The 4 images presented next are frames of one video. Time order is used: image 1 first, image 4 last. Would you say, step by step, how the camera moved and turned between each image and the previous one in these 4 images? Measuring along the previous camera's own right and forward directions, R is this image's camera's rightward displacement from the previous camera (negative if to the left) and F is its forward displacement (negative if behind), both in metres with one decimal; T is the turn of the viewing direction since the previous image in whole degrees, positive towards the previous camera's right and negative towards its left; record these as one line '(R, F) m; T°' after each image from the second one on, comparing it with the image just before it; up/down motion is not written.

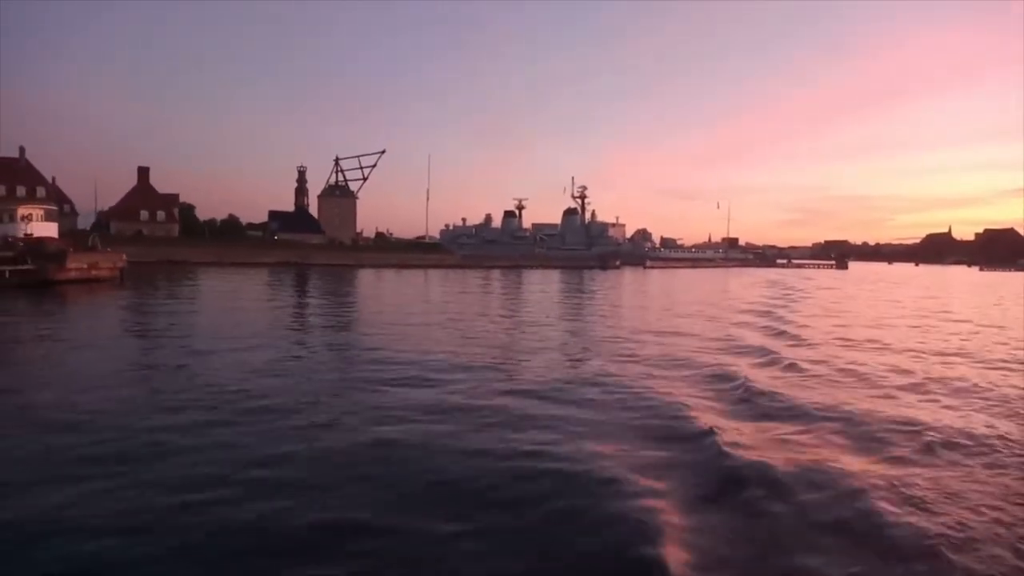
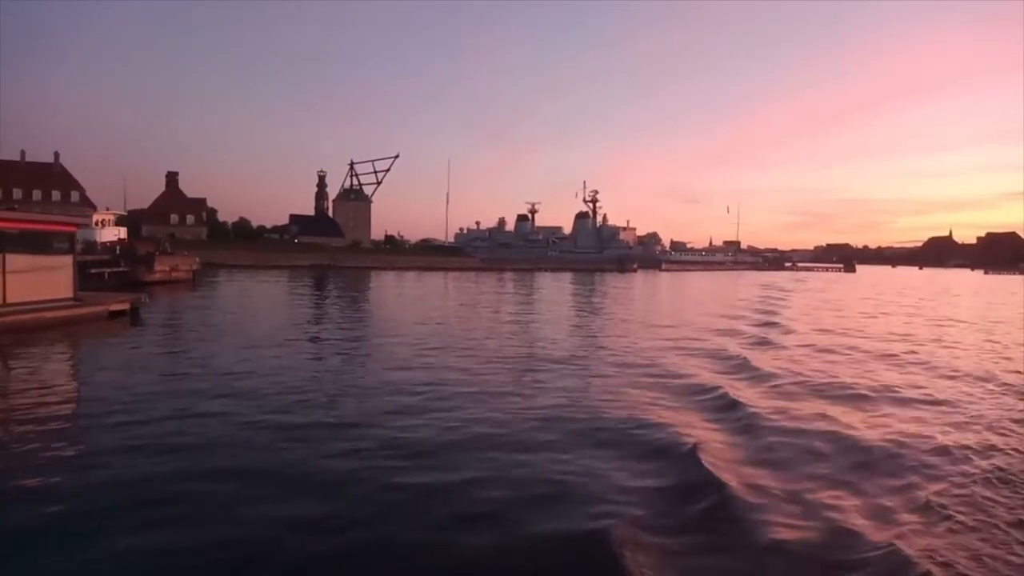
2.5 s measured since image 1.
(-0.5, -2.0) m; -1°
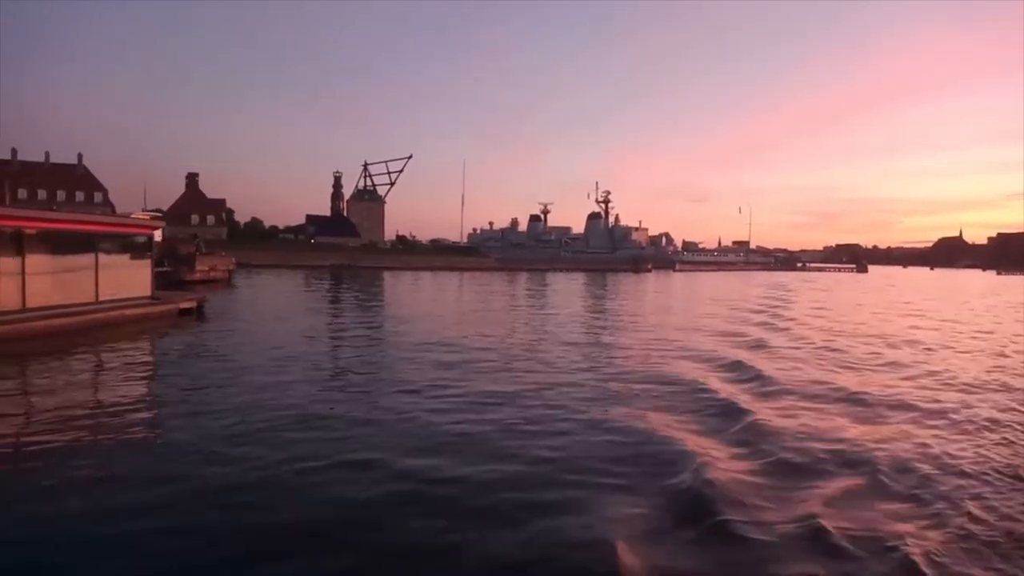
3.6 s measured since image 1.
(-0.3, -0.8) m; -1°
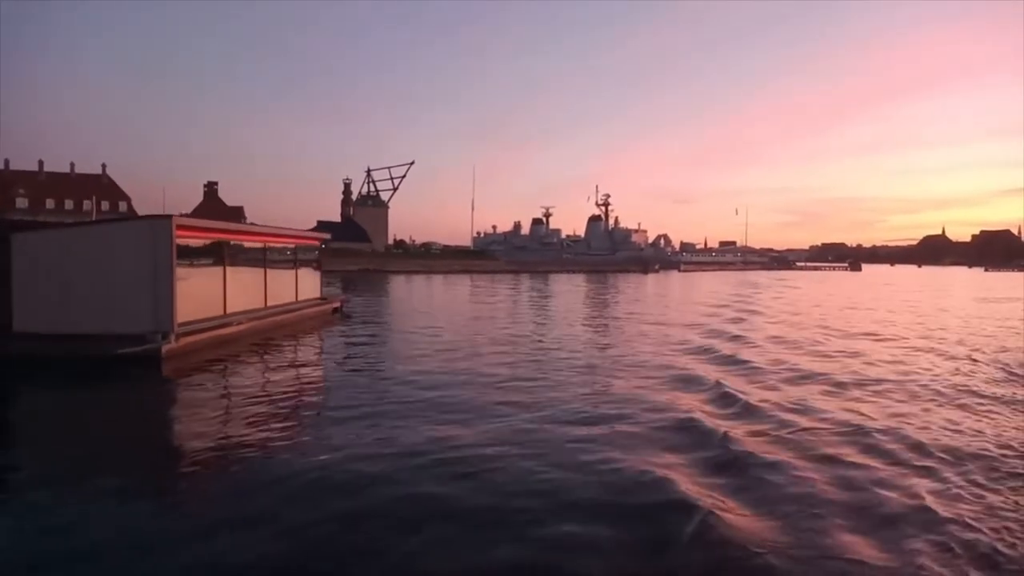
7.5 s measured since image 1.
(-0.9, -2.9) m; 0°
